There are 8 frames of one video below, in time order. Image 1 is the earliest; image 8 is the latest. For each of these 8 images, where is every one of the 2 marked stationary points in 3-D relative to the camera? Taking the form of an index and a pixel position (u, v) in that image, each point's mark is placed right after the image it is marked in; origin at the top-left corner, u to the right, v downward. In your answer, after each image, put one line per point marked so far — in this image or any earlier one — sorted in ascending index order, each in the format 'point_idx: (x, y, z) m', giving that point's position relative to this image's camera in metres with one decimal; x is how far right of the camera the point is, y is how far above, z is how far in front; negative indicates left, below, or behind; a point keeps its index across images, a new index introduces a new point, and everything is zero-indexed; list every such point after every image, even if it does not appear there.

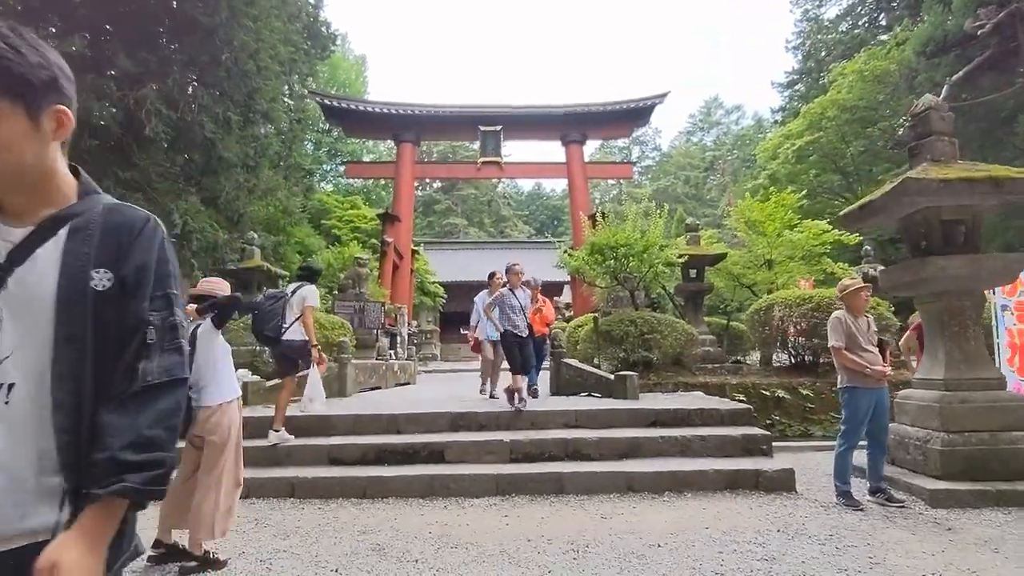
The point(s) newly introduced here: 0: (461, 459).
0: (-0.3, -1.1, +4.2) m
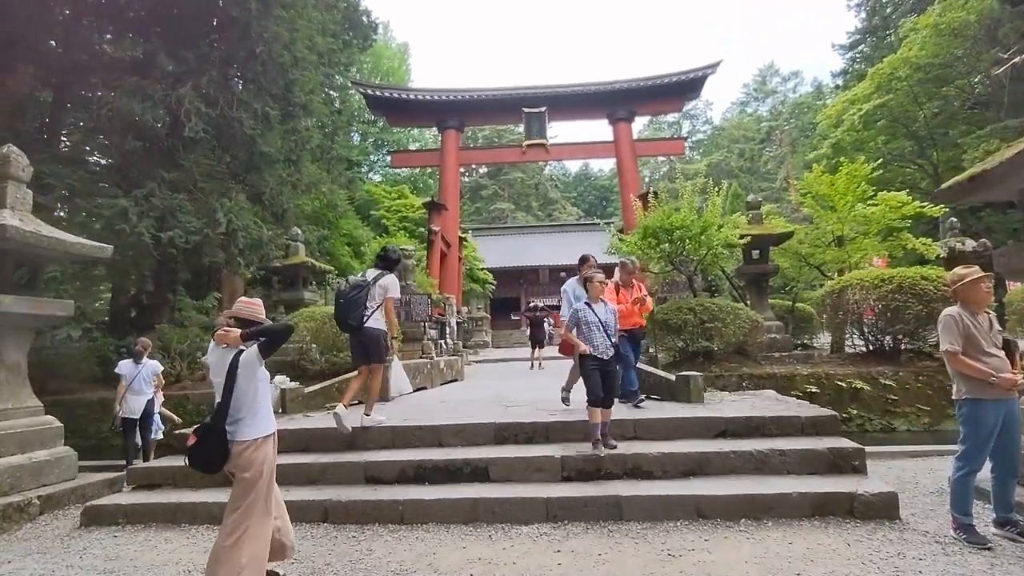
0: (0.0, -1.1, +3.8) m
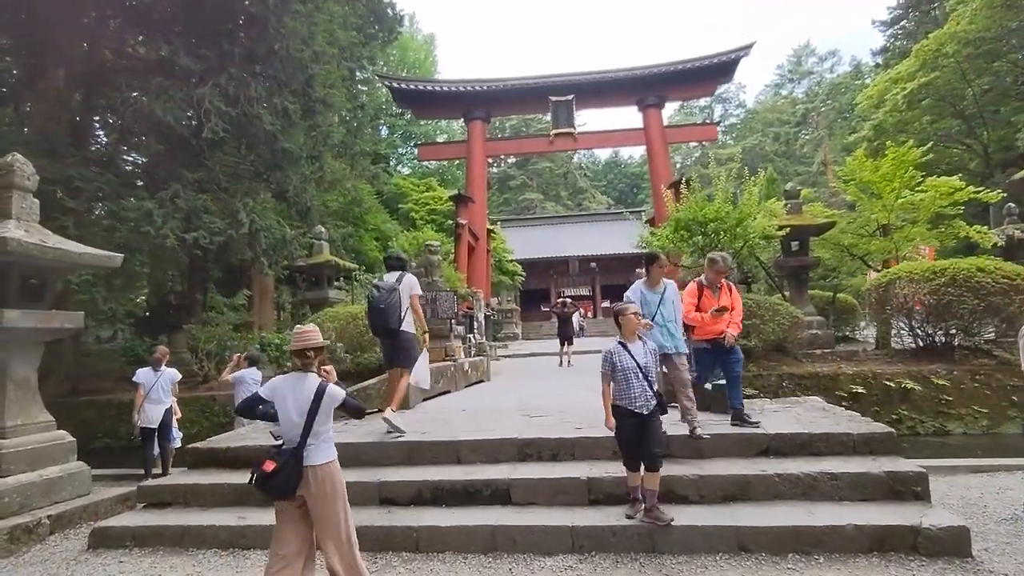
0: (+0.1, -1.2, +3.6) m
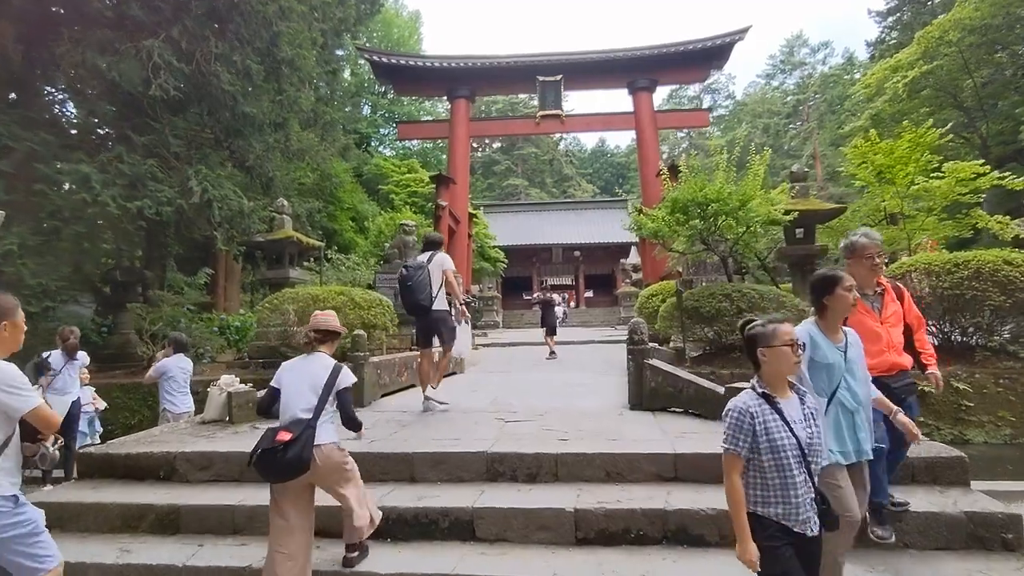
0: (0.0, -1.1, +2.8) m
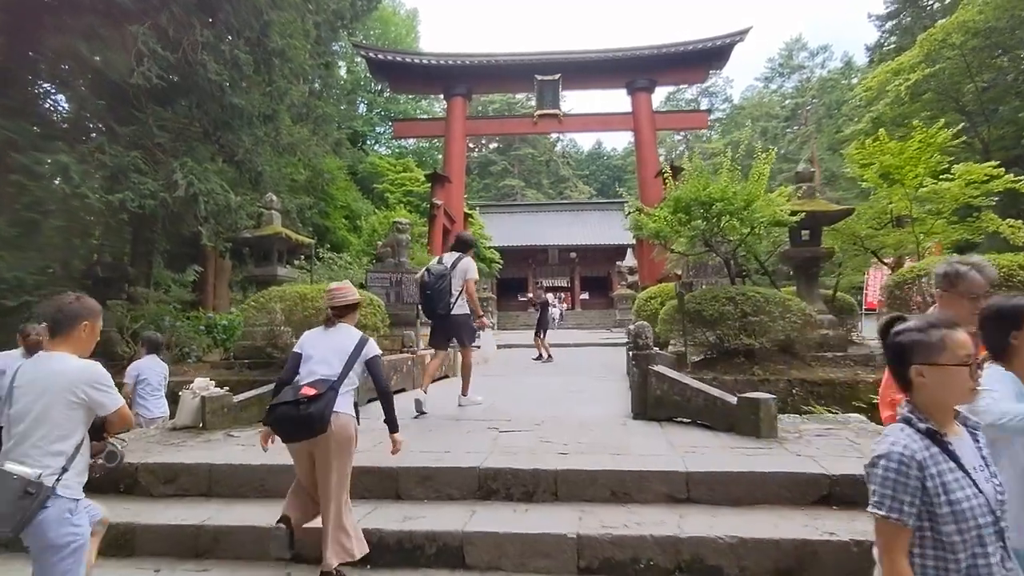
0: (-0.1, -1.1, +2.5) m
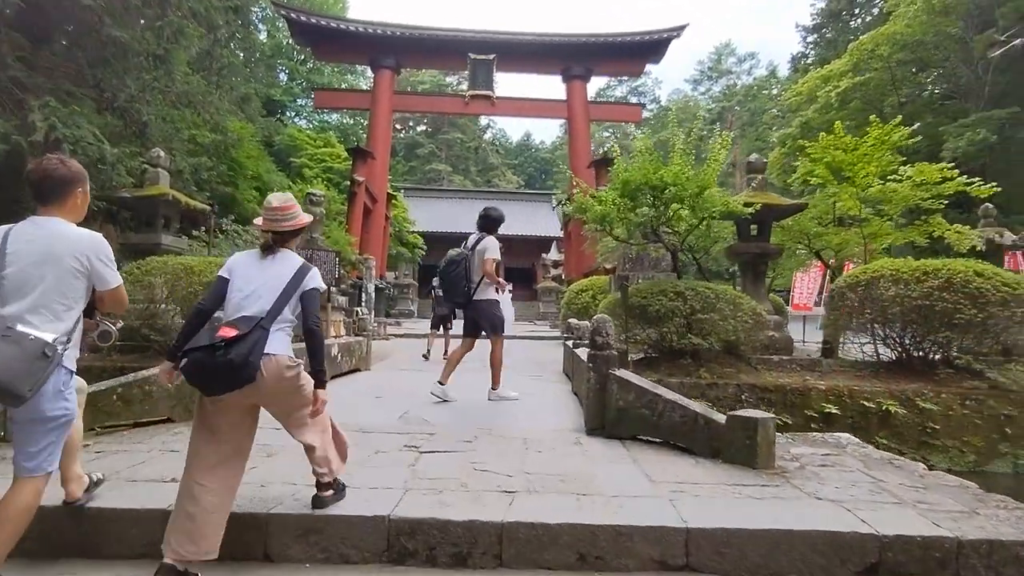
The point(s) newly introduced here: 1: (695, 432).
0: (-0.3, -1.0, +1.6) m
1: (+0.8, -0.6, +2.9) m
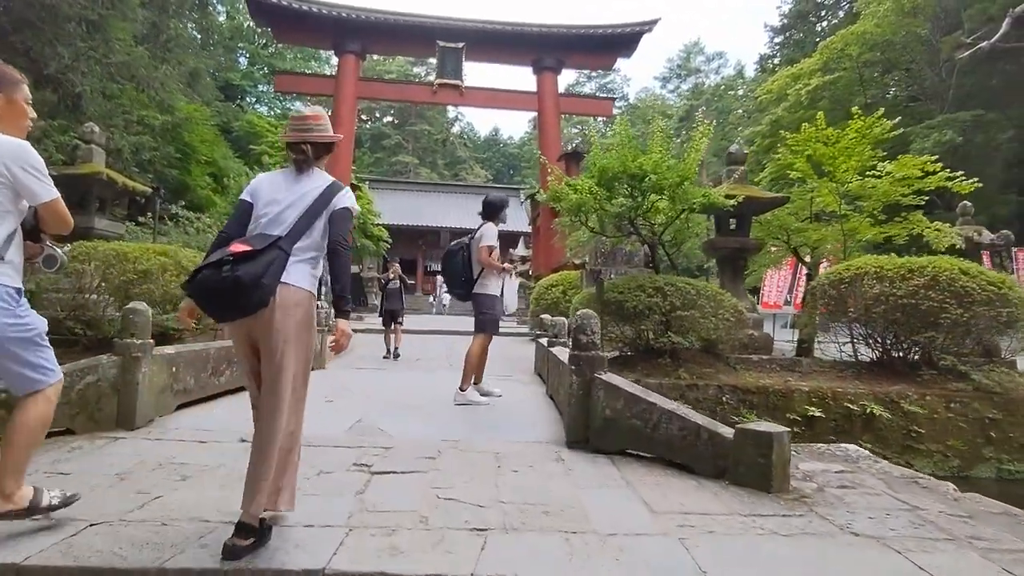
0: (-0.3, -0.9, +1.1) m
1: (+0.7, -0.6, +2.5) m
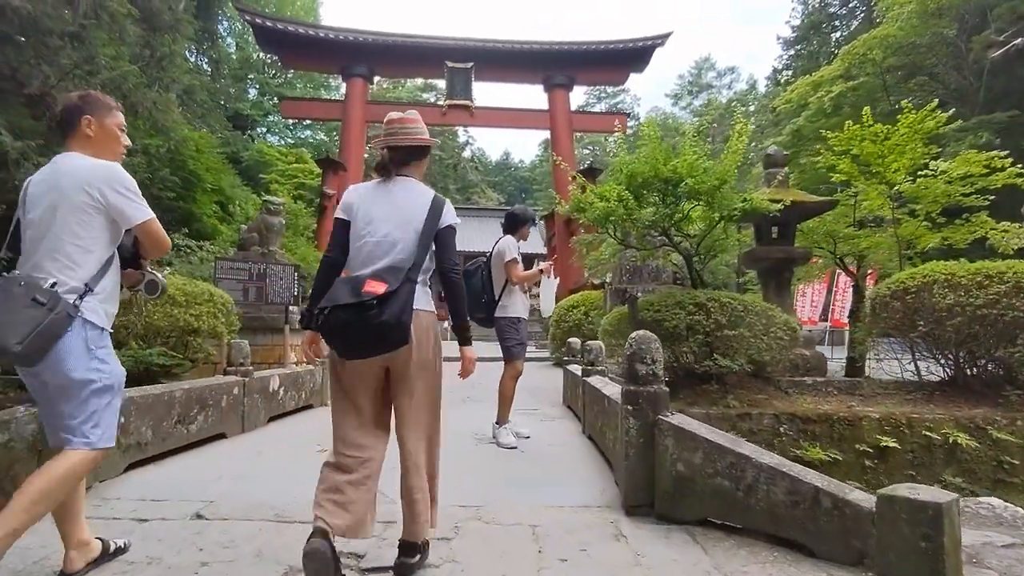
0: (-0.2, -0.9, +0.5) m
1: (+0.8, -0.6, +1.8) m
